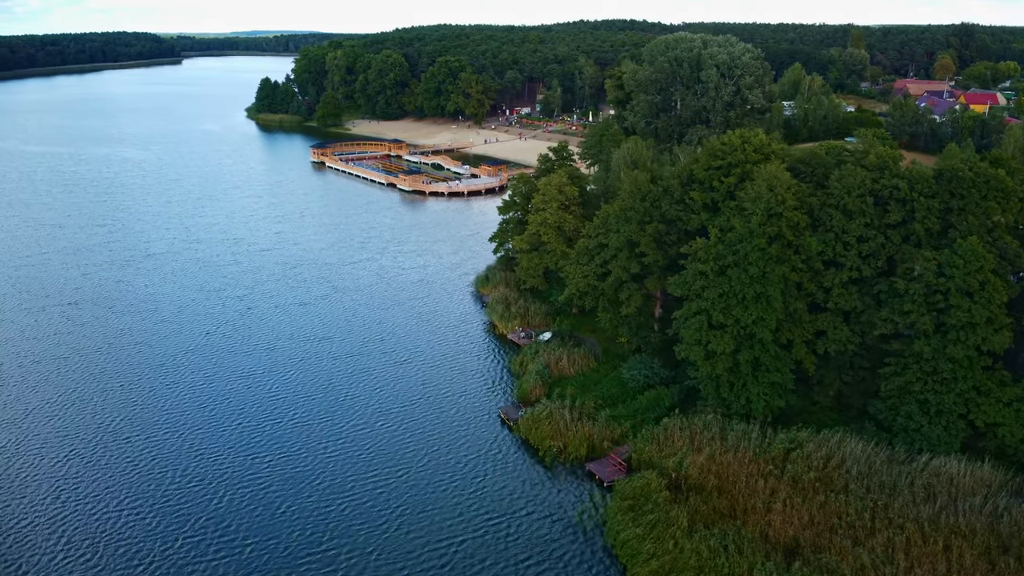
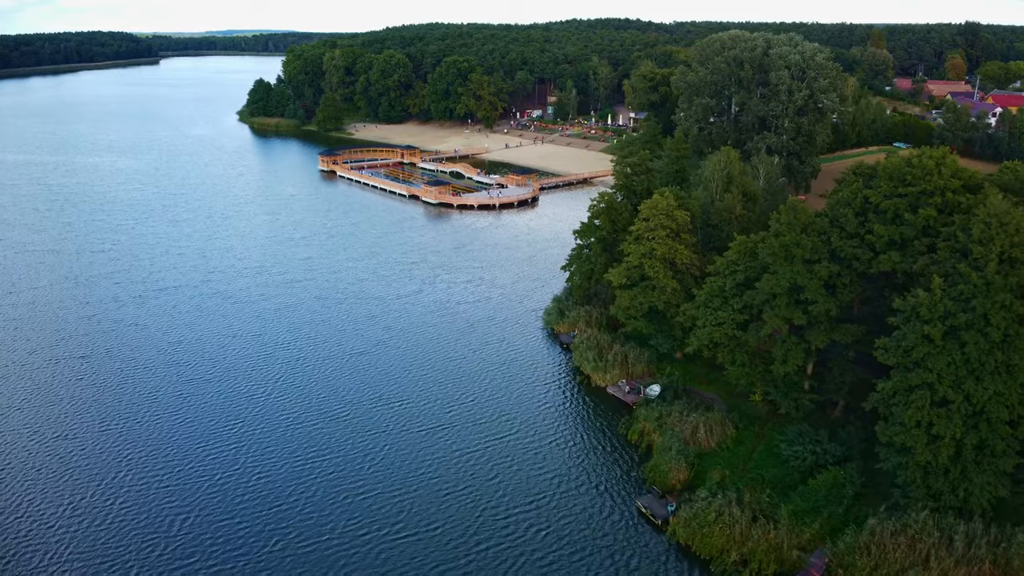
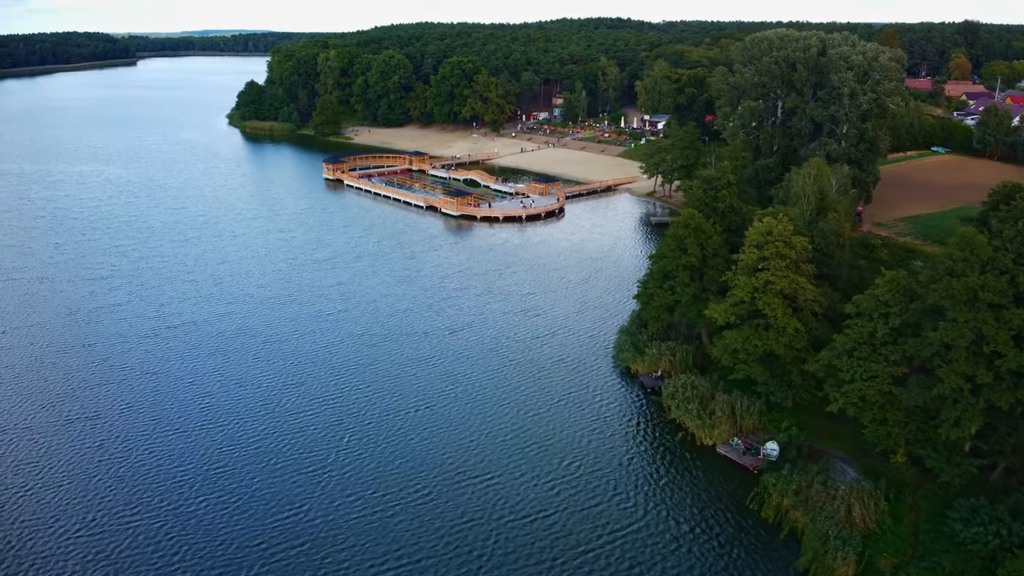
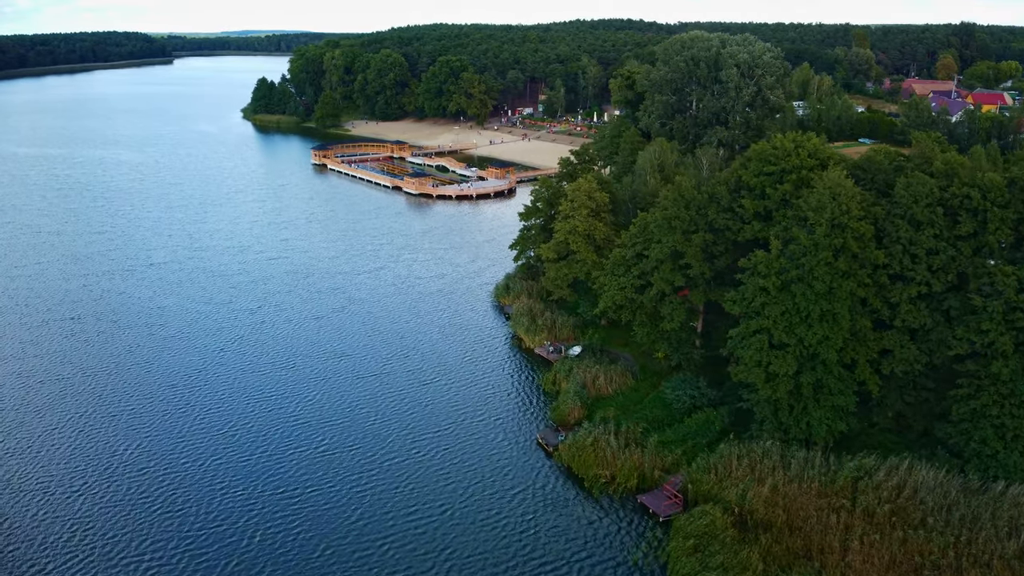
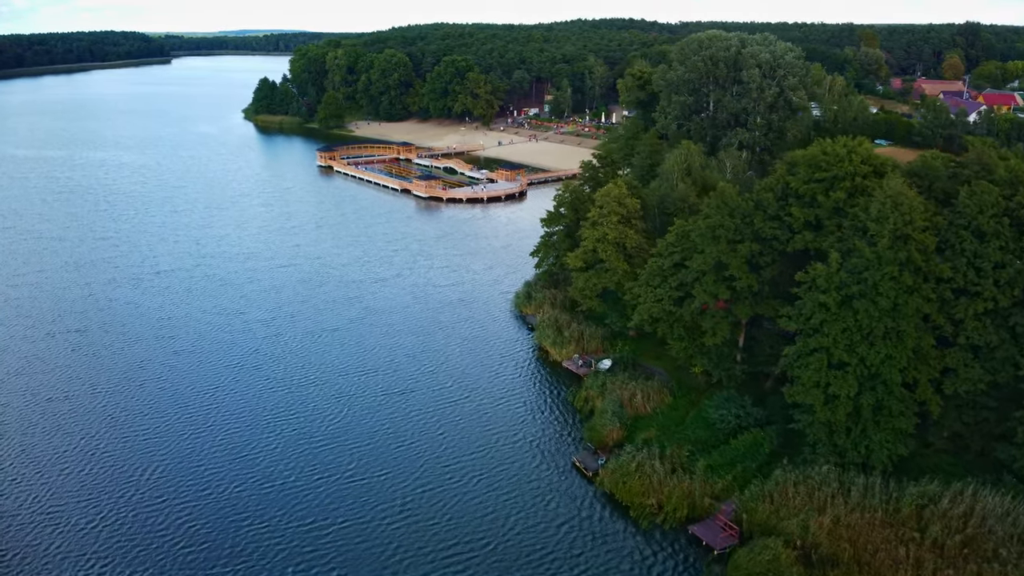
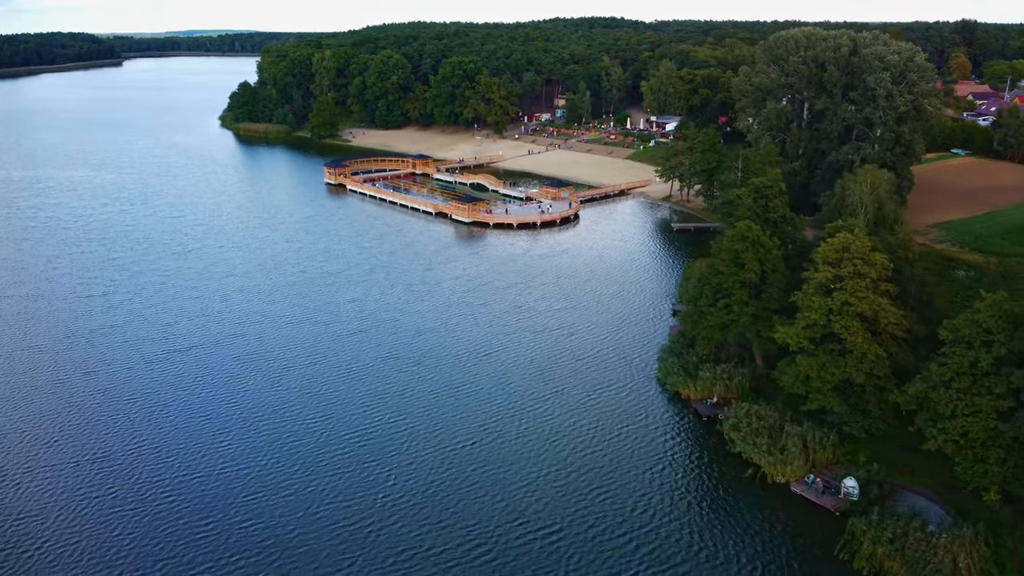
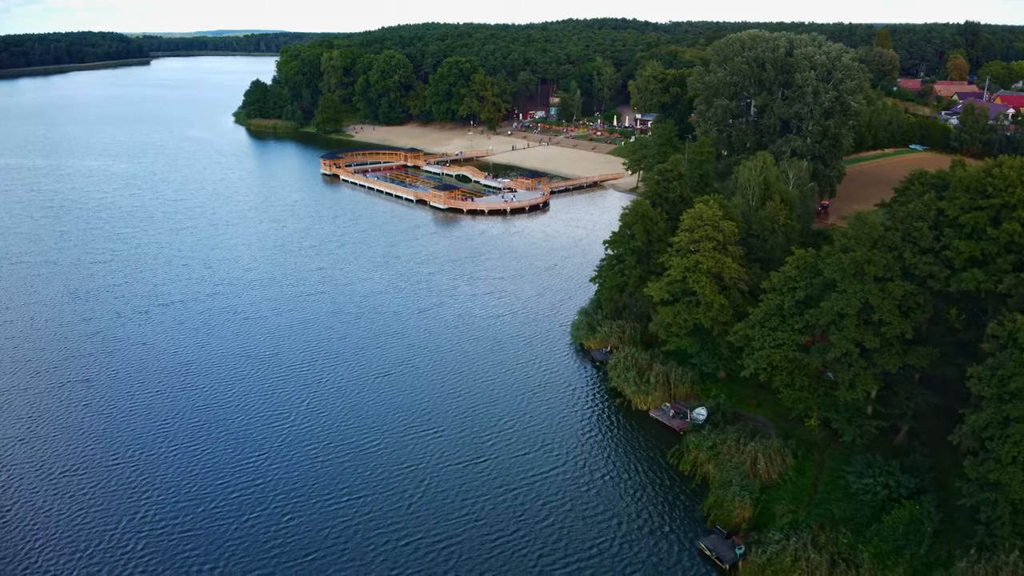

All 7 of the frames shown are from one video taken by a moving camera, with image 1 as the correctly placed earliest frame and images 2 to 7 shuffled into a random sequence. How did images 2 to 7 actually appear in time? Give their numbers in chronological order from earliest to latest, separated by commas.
4, 5, 2, 7, 3, 6
